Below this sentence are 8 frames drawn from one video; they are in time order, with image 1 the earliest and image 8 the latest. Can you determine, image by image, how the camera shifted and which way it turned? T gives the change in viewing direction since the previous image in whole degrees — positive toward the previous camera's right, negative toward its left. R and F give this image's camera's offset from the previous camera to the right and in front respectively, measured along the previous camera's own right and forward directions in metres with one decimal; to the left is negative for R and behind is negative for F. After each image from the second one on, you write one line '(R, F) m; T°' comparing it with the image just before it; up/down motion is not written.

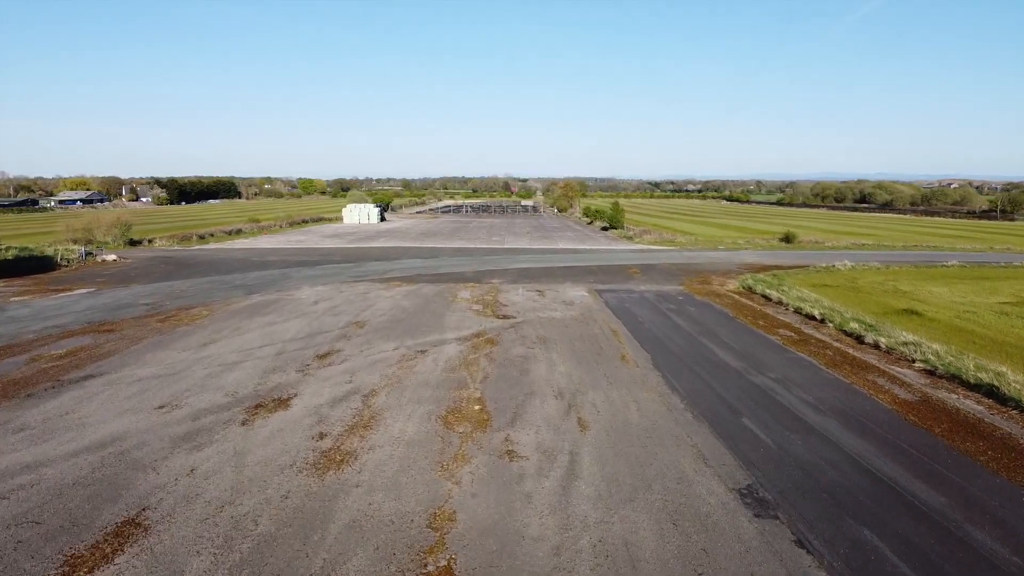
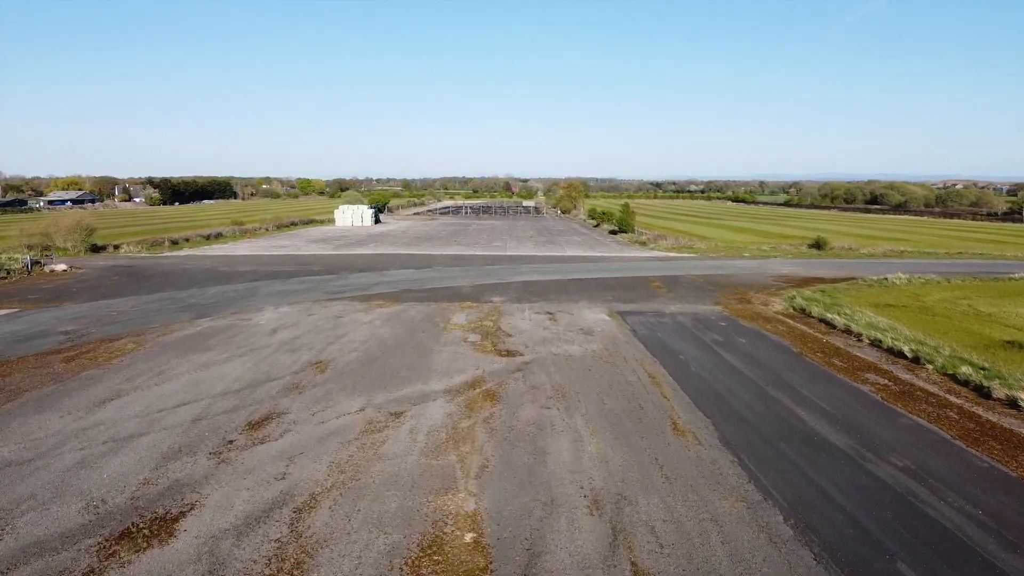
(-0.1, +3.0) m; 0°
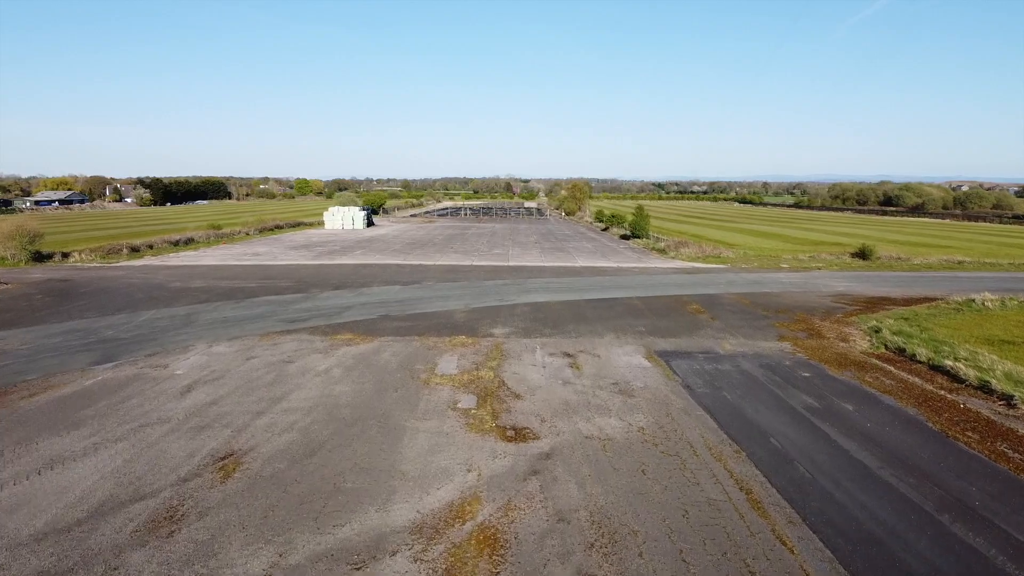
(-0.1, +3.6) m; 0°
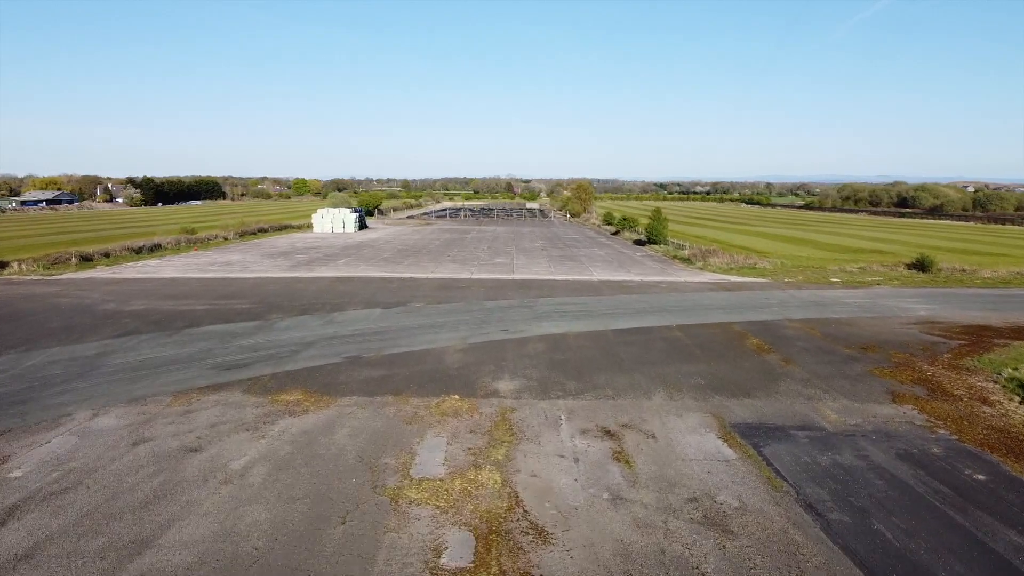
(-0.2, +3.5) m; 0°
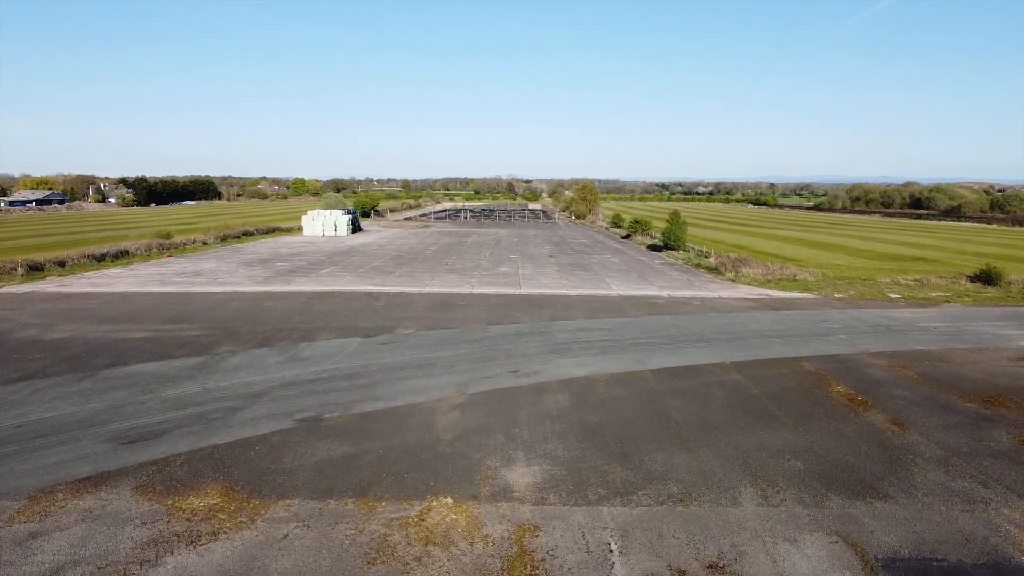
(-0.2, +2.9) m; 0°
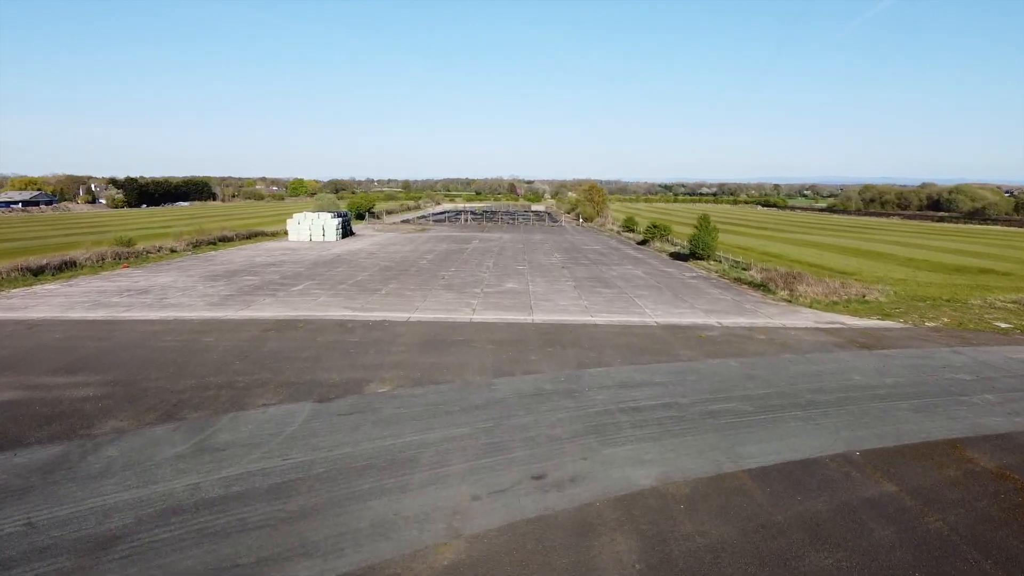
(-0.2, +3.8) m; 0°
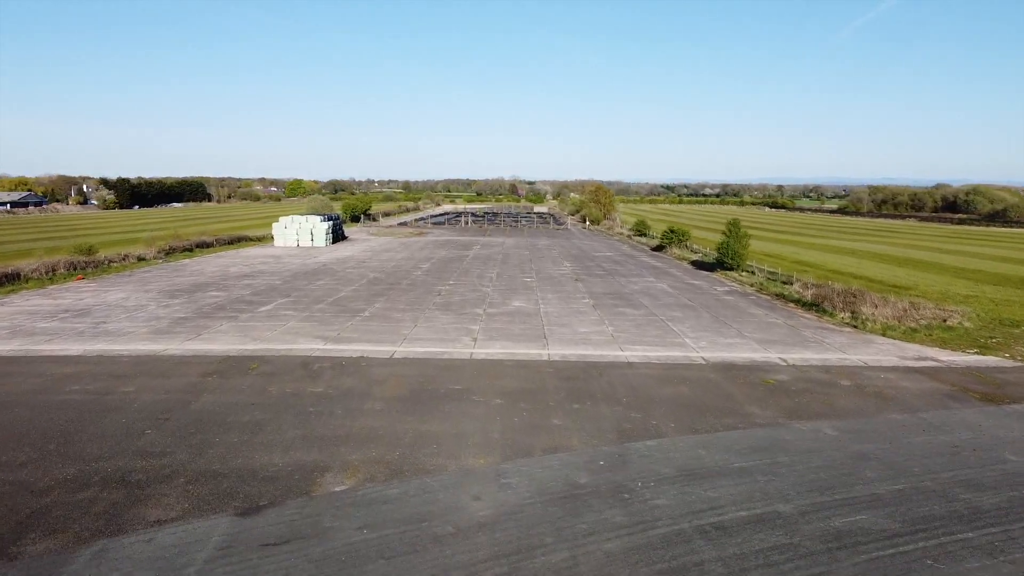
(-0.2, +3.0) m; 0°
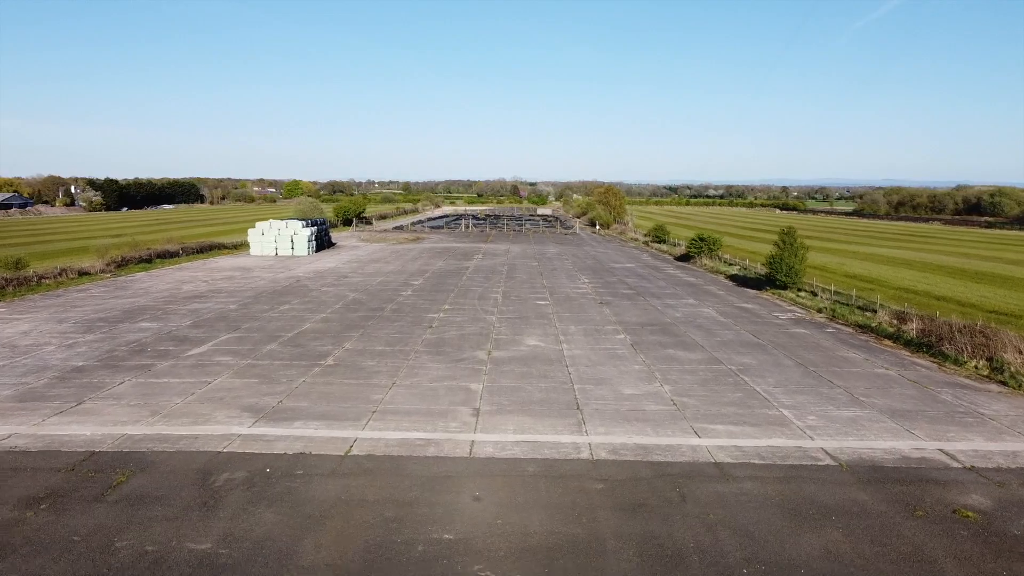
(-0.3, +4.2) m; 0°
